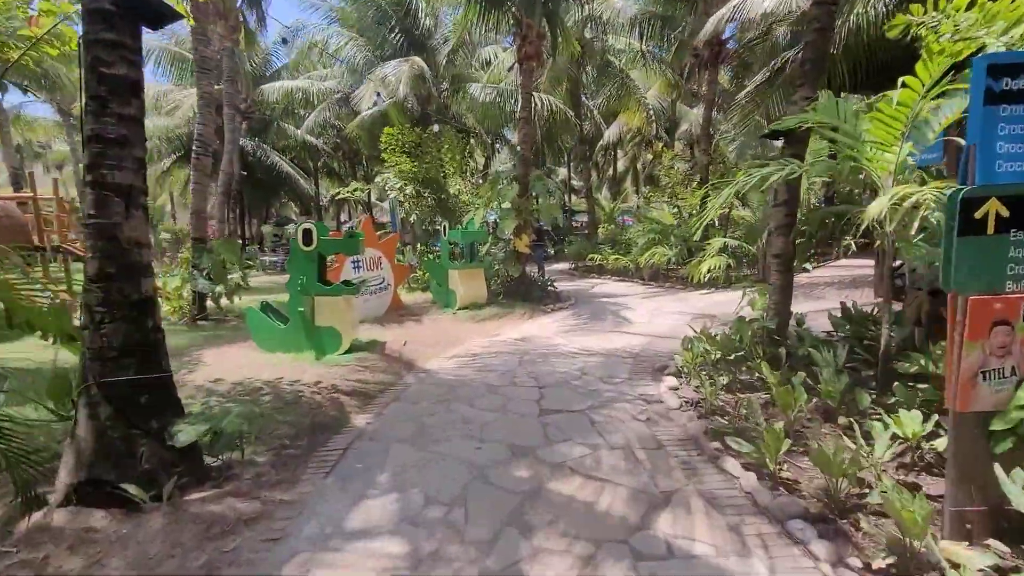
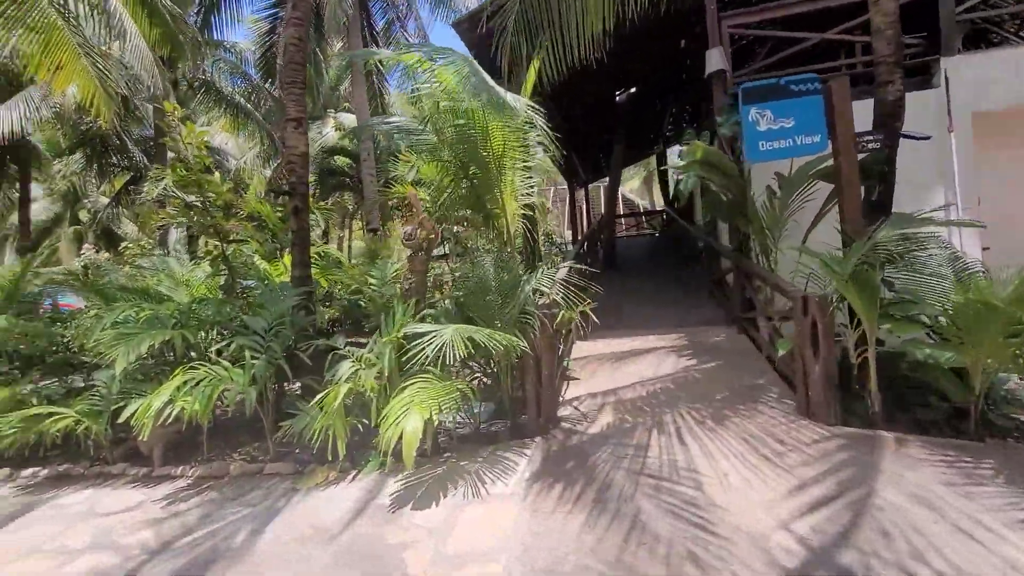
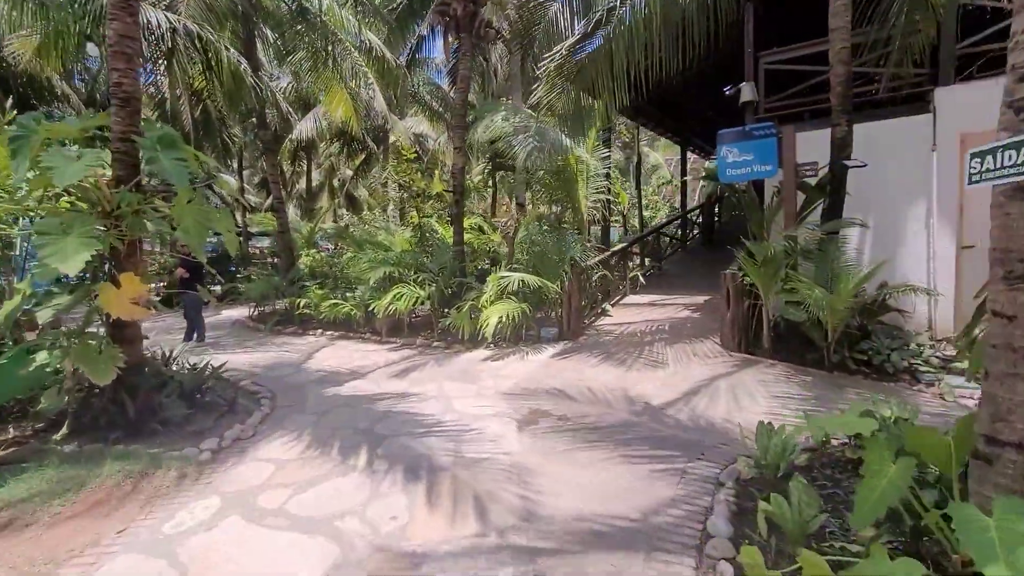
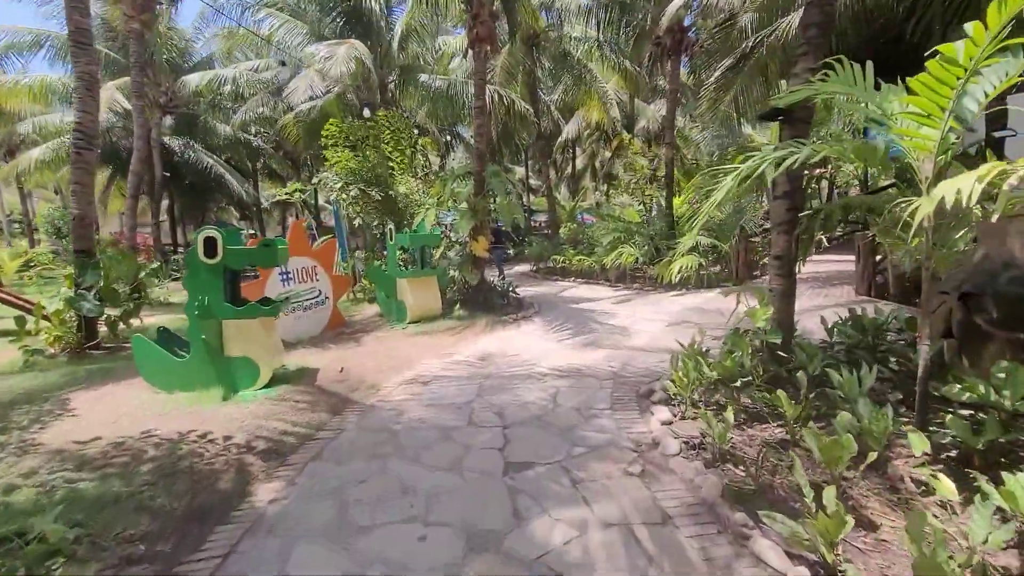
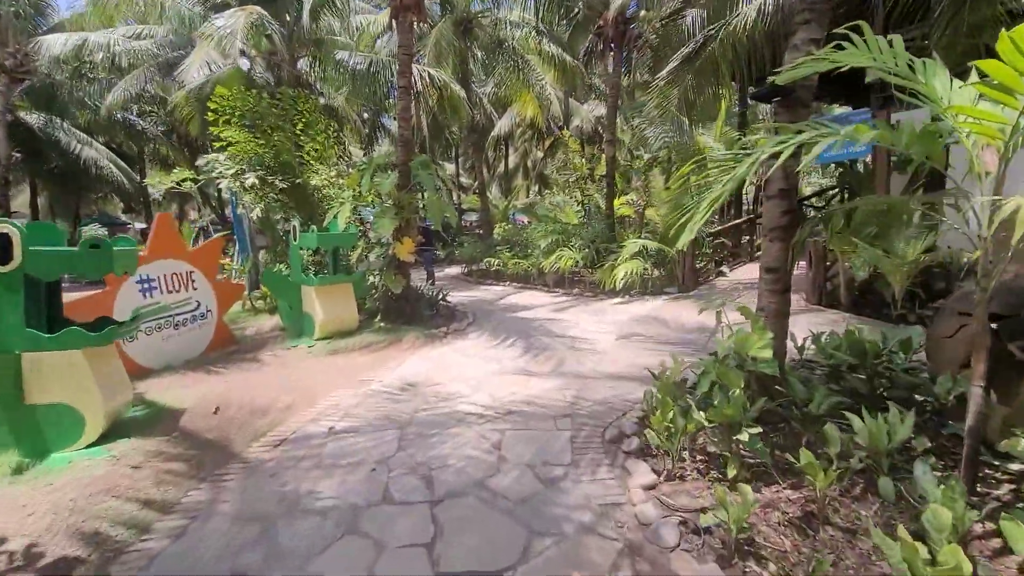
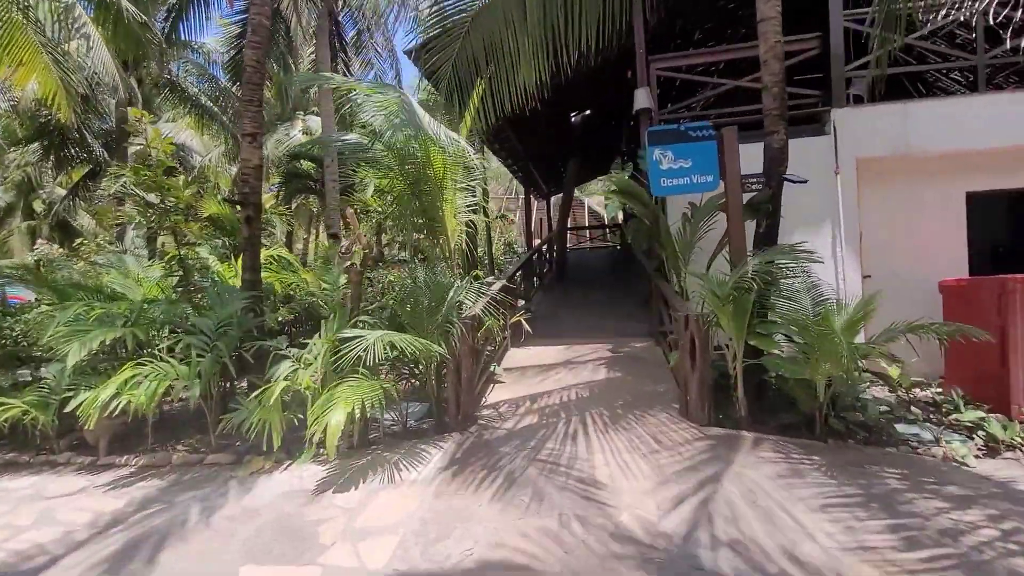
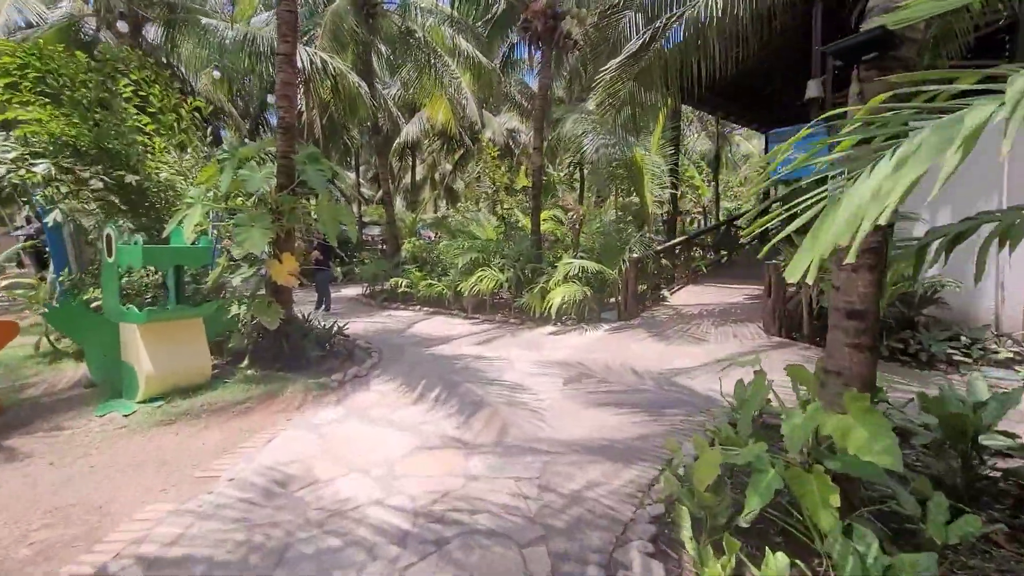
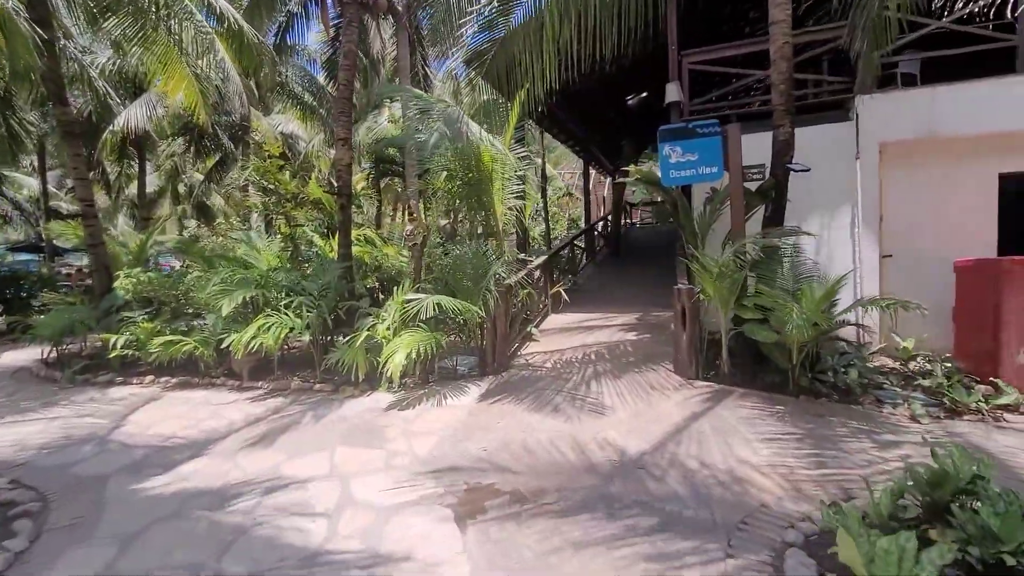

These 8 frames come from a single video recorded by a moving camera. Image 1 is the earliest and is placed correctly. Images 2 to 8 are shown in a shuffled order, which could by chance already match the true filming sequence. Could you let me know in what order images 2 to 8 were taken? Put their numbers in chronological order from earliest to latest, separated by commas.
4, 5, 7, 3, 8, 6, 2
